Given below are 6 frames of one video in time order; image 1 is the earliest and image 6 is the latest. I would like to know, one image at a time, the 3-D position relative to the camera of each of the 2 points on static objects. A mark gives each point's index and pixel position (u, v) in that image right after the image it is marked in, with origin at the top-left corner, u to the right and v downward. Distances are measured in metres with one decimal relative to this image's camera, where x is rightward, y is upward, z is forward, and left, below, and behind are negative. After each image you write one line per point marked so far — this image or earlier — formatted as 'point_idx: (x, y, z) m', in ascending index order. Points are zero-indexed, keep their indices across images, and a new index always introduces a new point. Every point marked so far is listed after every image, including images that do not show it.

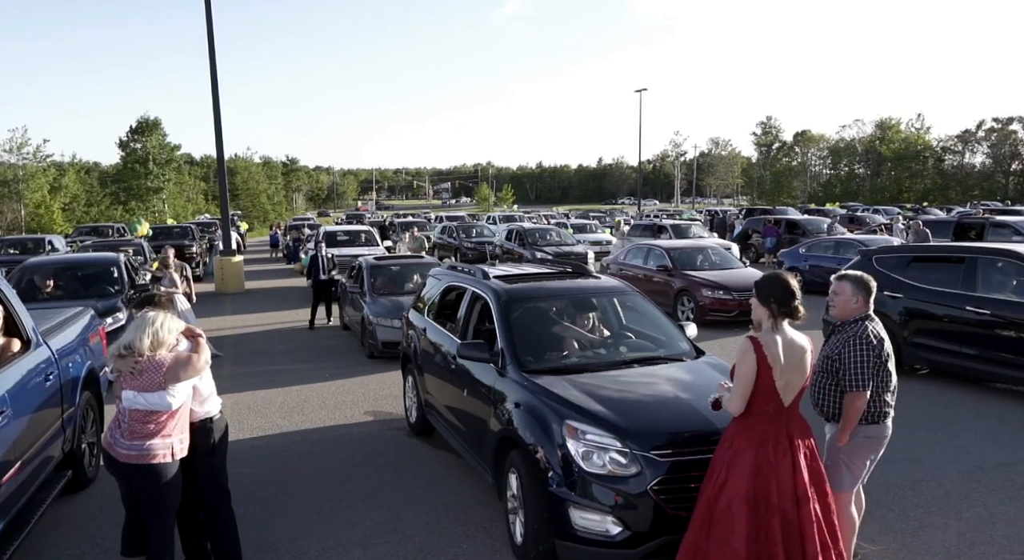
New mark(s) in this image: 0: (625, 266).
0: (+2.4, +0.3, +14.7) m
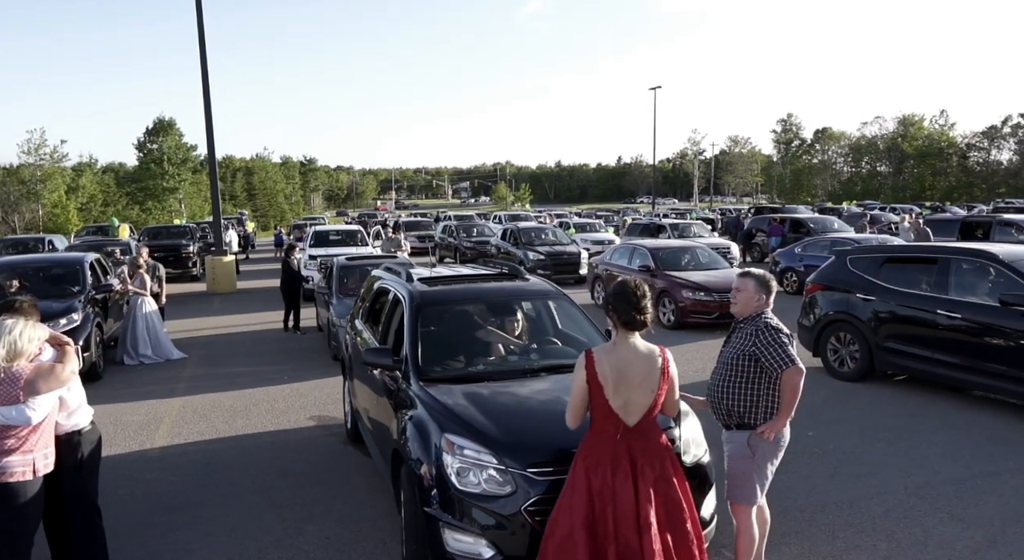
0: (+2.1, +0.3, +14.3) m
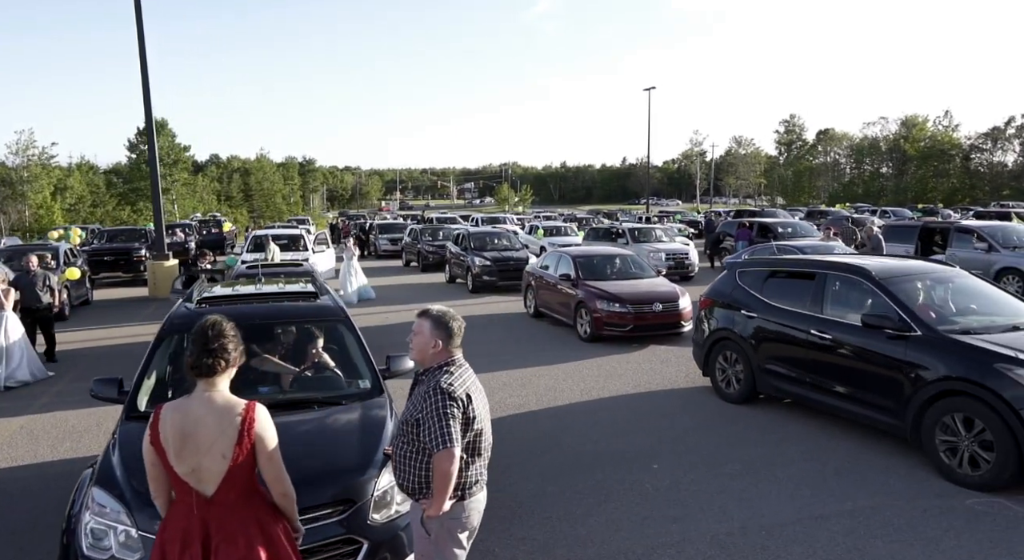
0: (+0.6, +0.1, +13.9) m
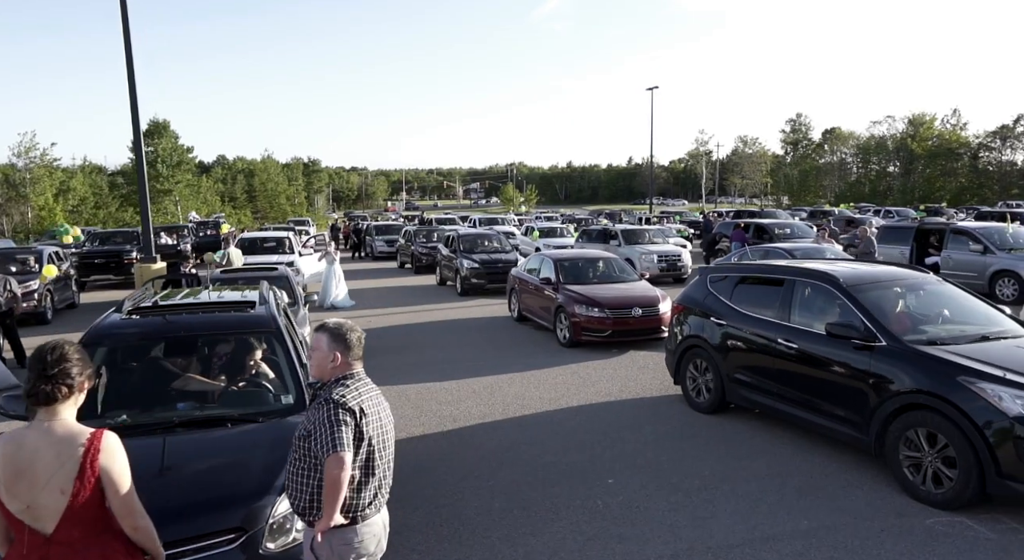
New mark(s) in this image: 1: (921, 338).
0: (+0.3, 0.0, +13.7) m
1: (+3.3, -0.5, +5.6) m
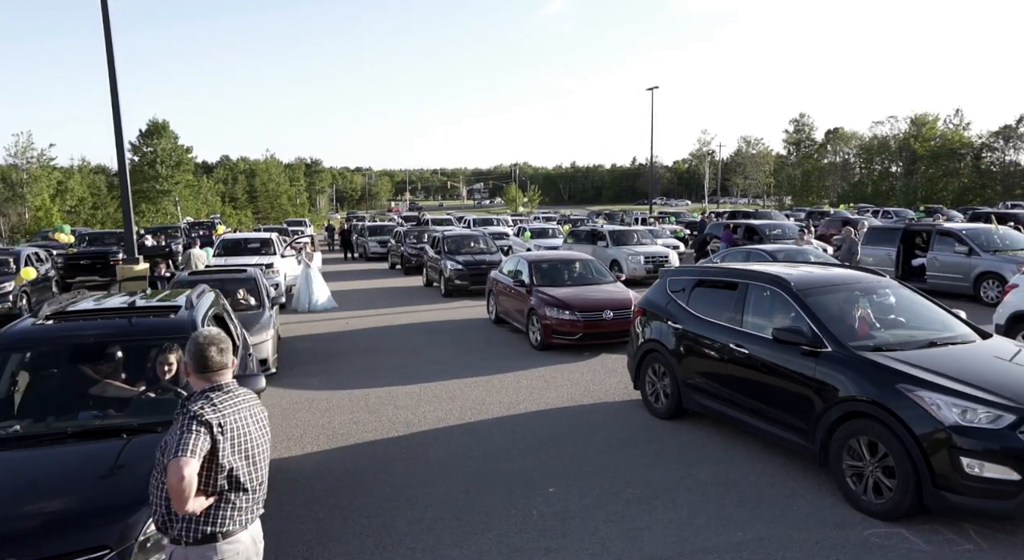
0: (-0.2, 0.0, +13.5) m
1: (+2.8, -0.5, +5.4) m
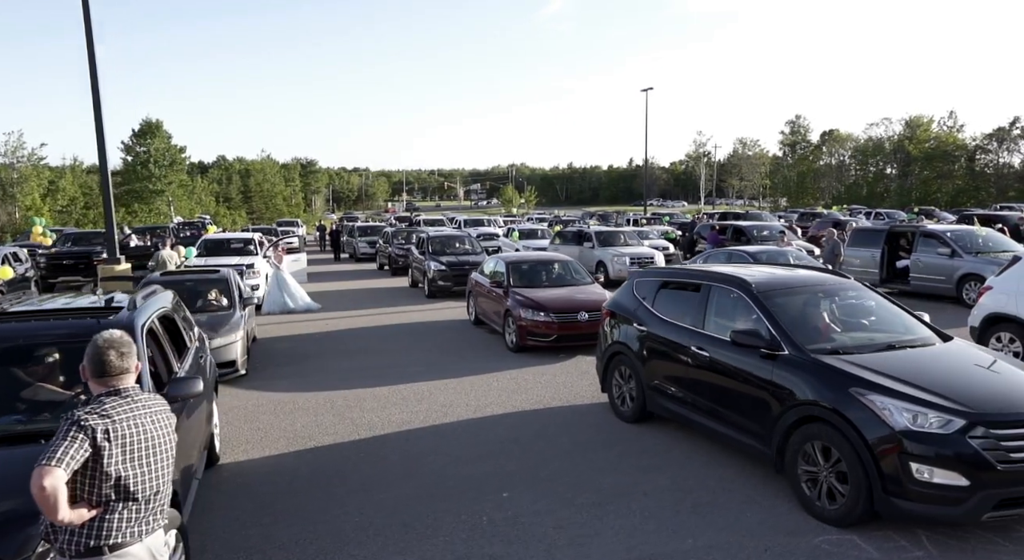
0: (-0.6, 0.0, +13.4) m
1: (+2.4, -0.5, +5.3) m
